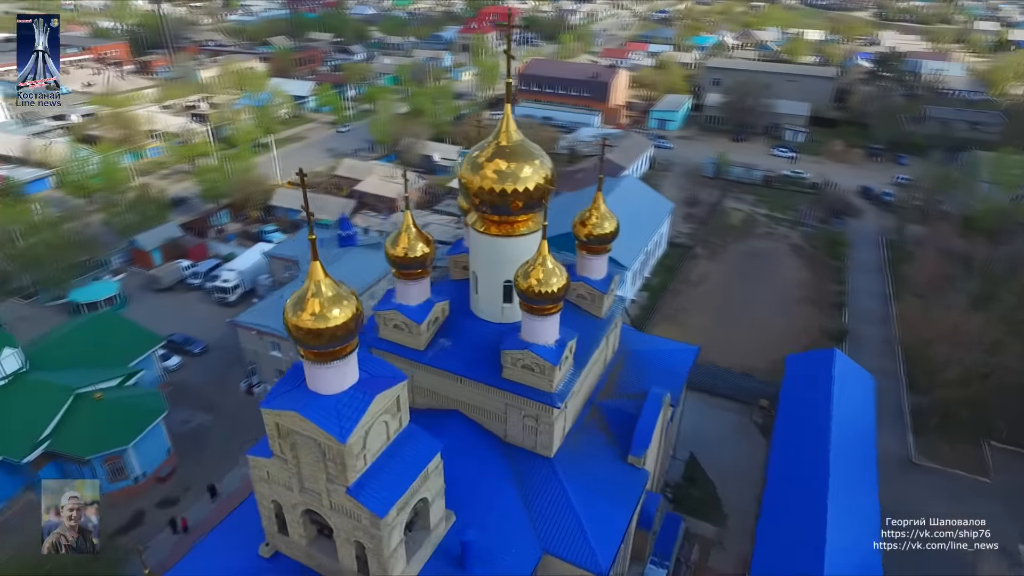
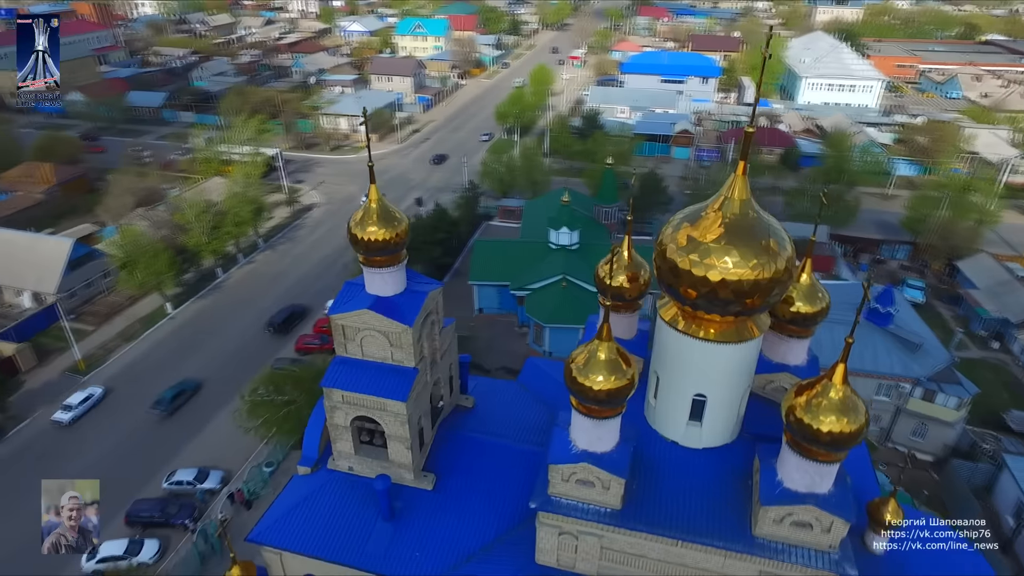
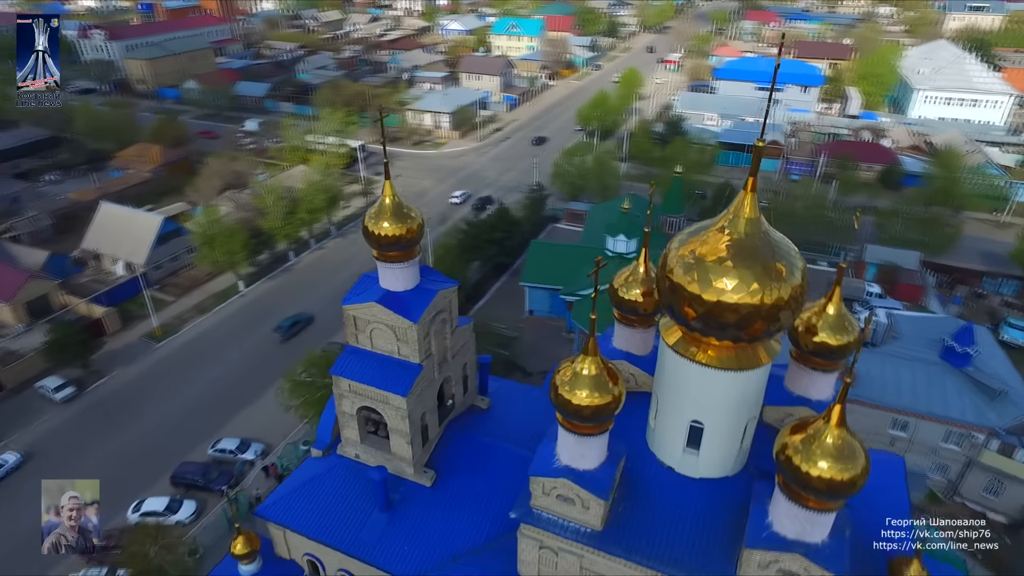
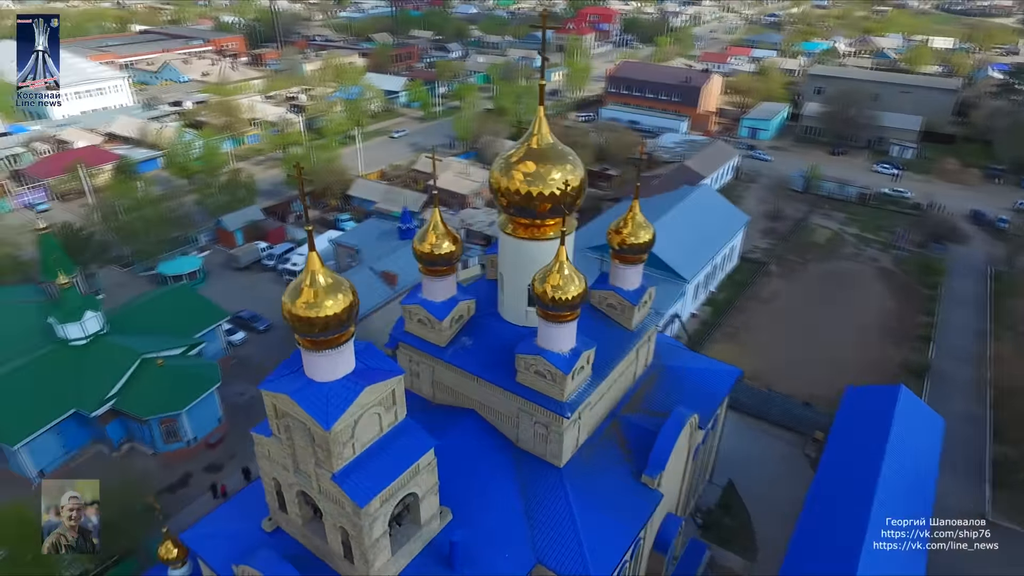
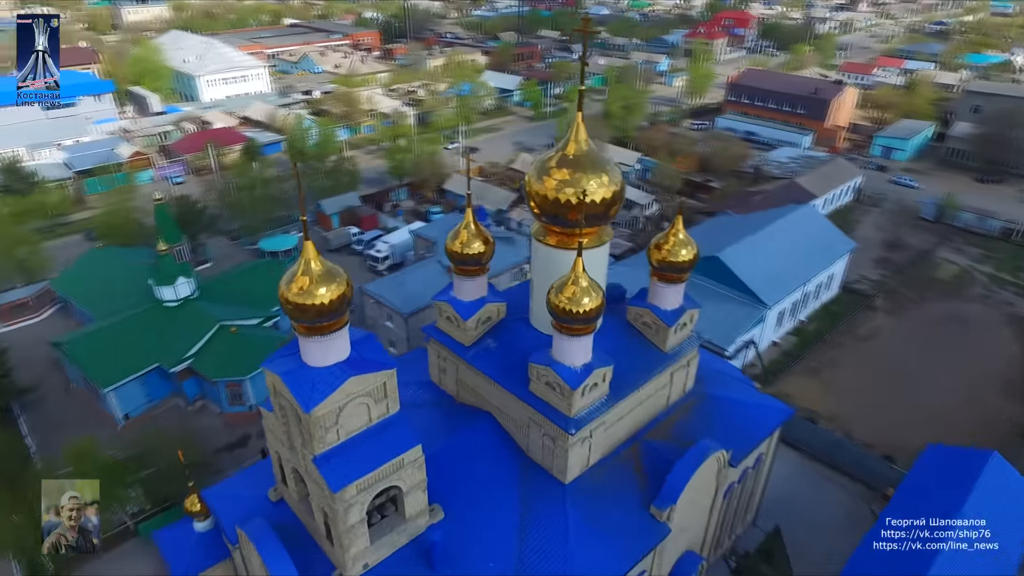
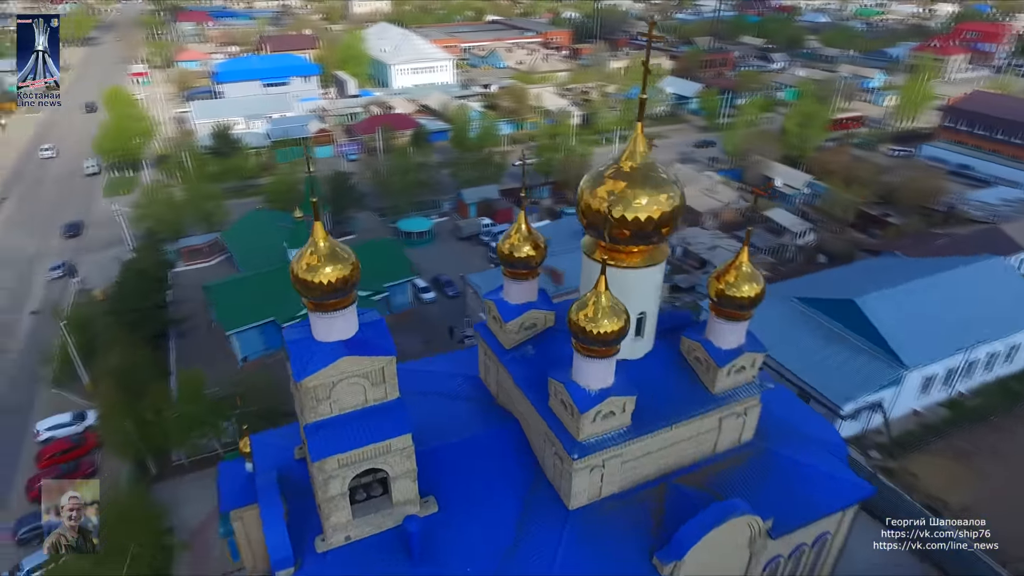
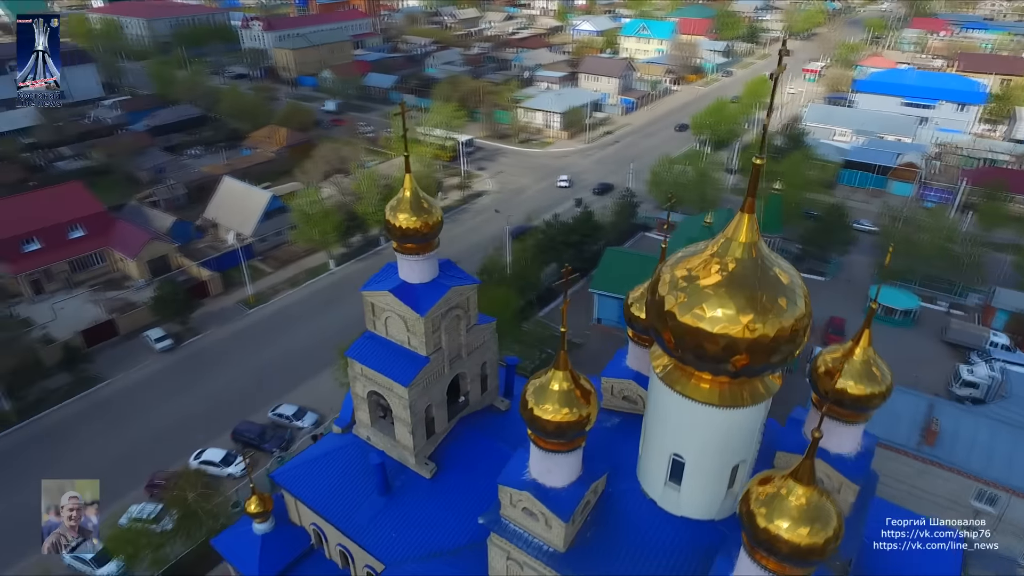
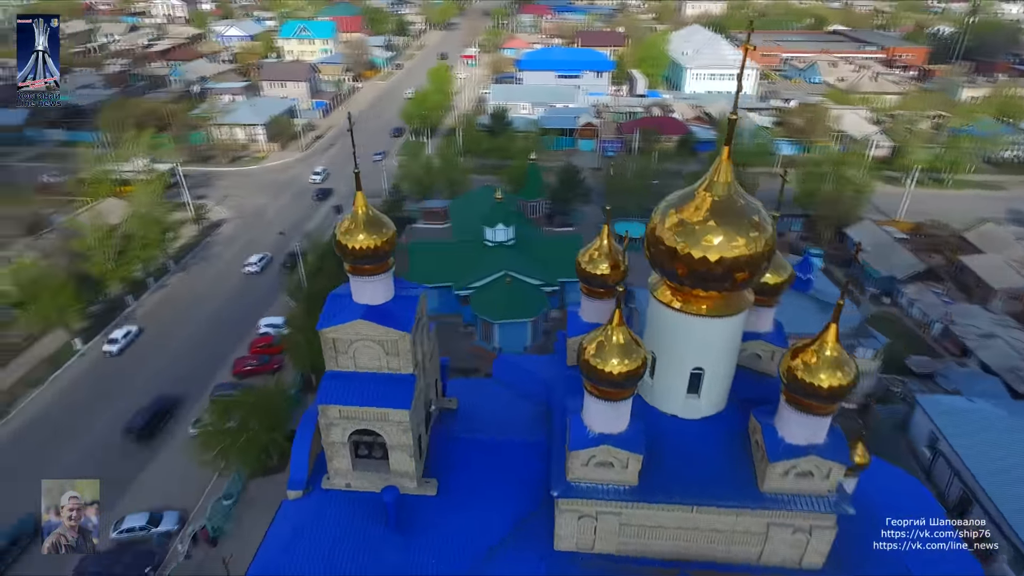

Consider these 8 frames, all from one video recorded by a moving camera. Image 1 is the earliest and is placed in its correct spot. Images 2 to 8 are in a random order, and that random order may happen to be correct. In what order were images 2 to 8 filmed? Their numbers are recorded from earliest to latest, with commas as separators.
4, 5, 6, 8, 2, 3, 7
